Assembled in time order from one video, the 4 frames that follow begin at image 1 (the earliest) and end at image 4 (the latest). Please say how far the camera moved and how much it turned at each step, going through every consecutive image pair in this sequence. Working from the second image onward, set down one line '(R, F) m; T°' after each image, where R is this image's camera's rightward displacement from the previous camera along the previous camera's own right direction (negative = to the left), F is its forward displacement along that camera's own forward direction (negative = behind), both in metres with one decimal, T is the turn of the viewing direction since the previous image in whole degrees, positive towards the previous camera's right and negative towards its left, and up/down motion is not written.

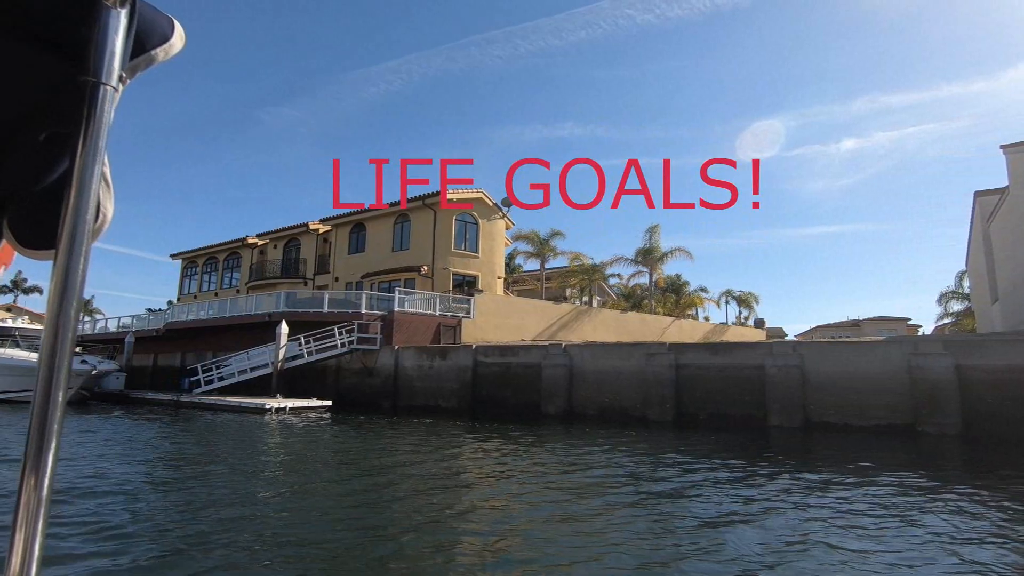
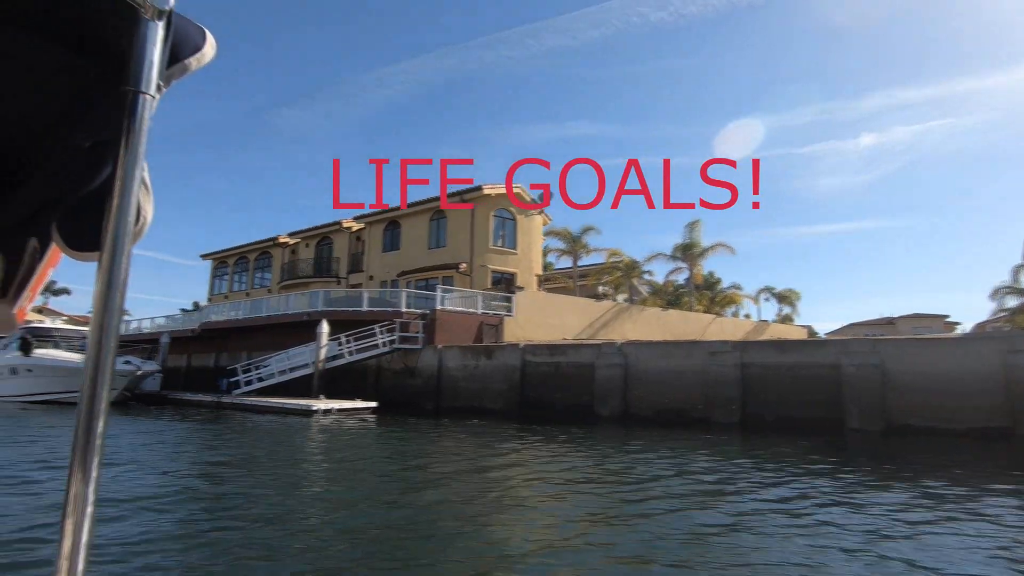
(-0.9, +0.7) m; -2°
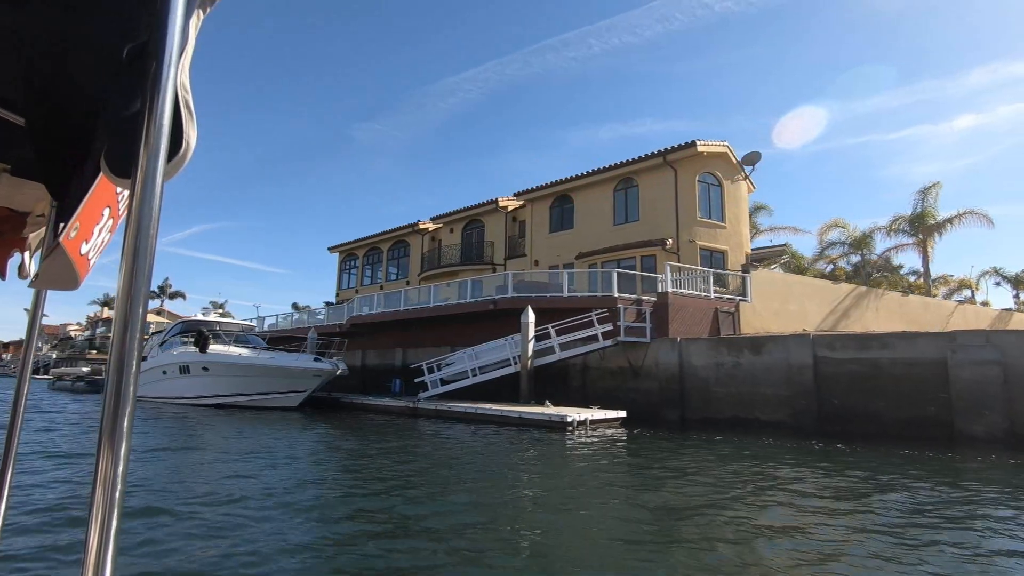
(-4.9, +4.0) m; -7°
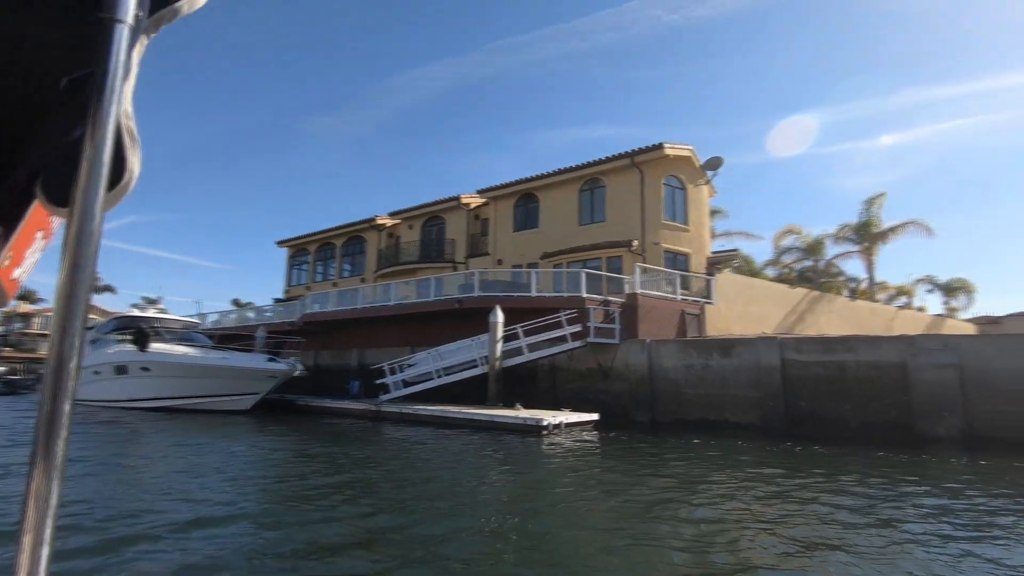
(-0.6, +0.5) m; +5°
